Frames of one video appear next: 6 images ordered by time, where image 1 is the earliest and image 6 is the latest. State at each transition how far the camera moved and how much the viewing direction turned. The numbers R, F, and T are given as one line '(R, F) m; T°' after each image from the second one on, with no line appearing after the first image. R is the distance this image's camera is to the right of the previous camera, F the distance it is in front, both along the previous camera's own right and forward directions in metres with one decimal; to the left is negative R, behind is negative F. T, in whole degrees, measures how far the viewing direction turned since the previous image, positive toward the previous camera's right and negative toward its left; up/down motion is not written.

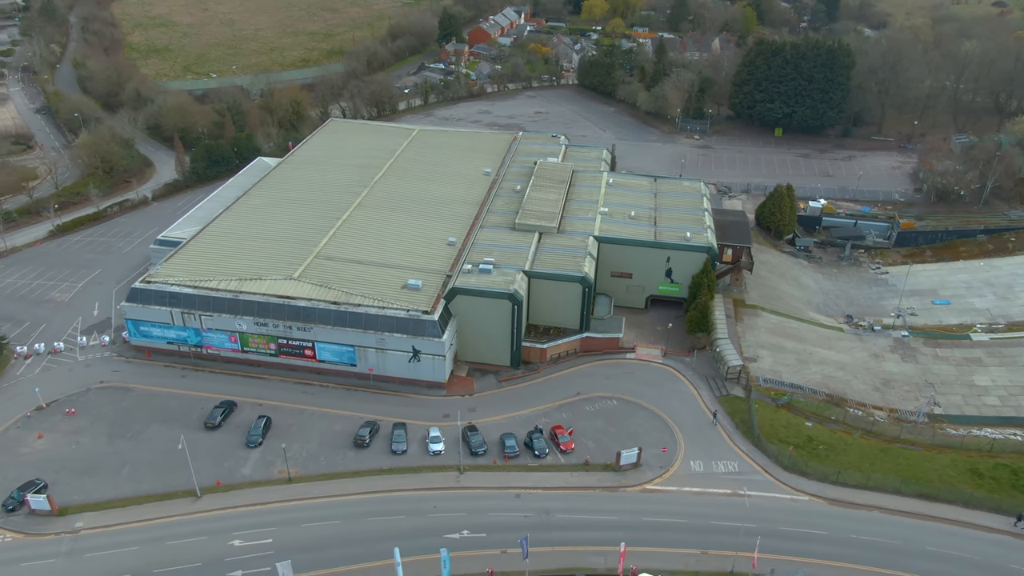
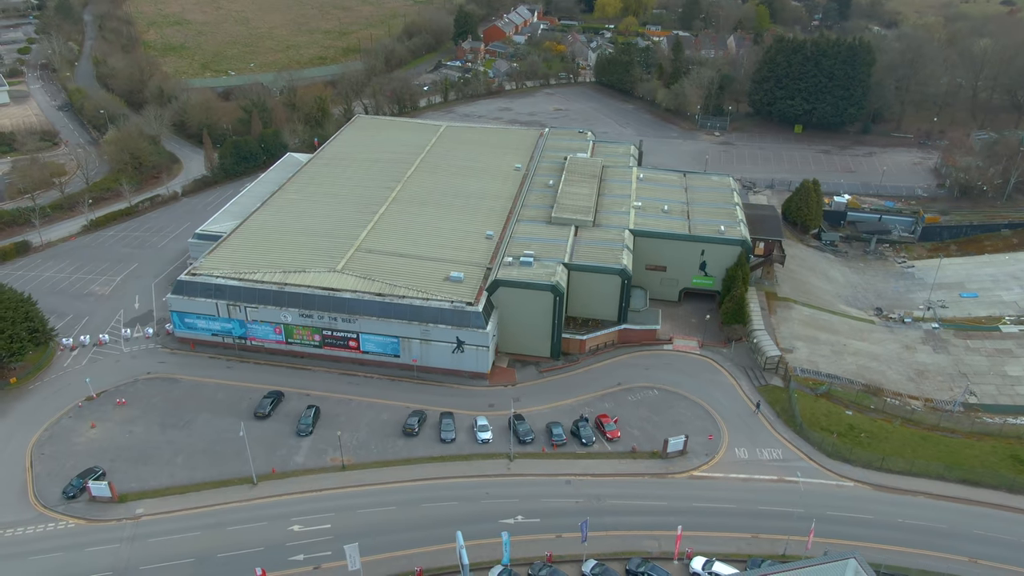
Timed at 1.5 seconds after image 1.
(-2.8, -0.7) m; 0°
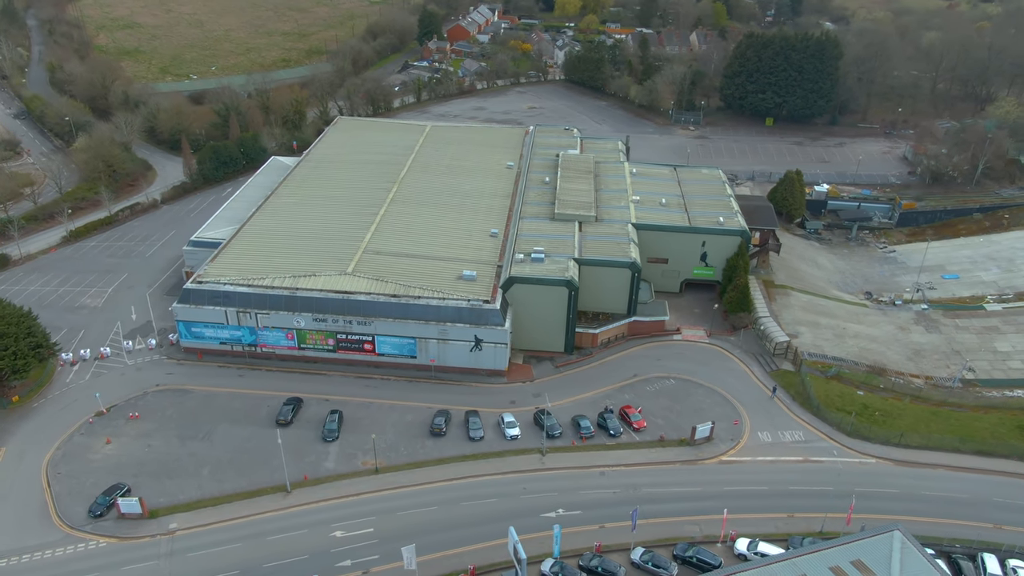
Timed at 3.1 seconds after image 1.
(-4.3, 0.0) m; +4°
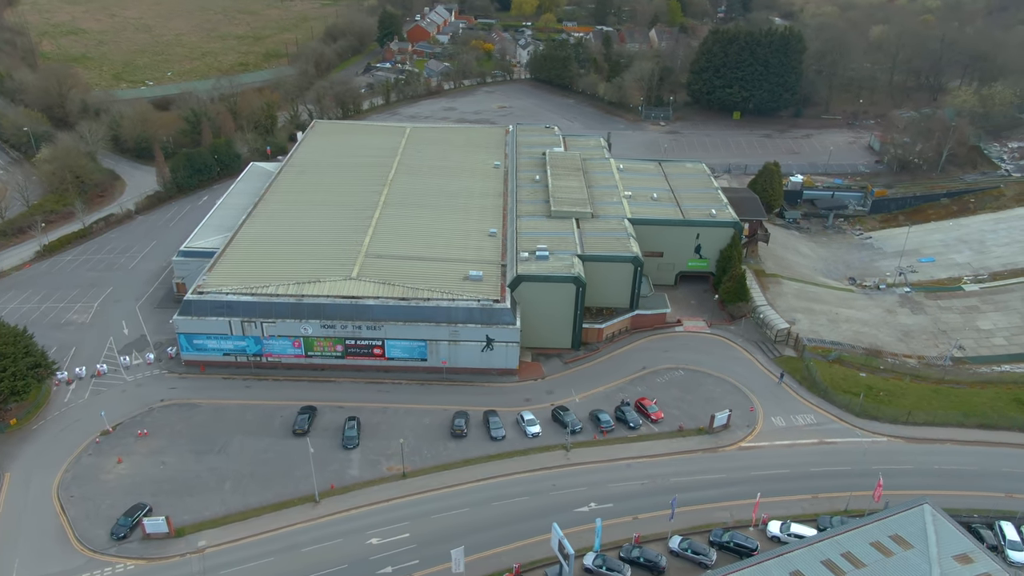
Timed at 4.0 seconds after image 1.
(-3.9, +0.1) m; +4°
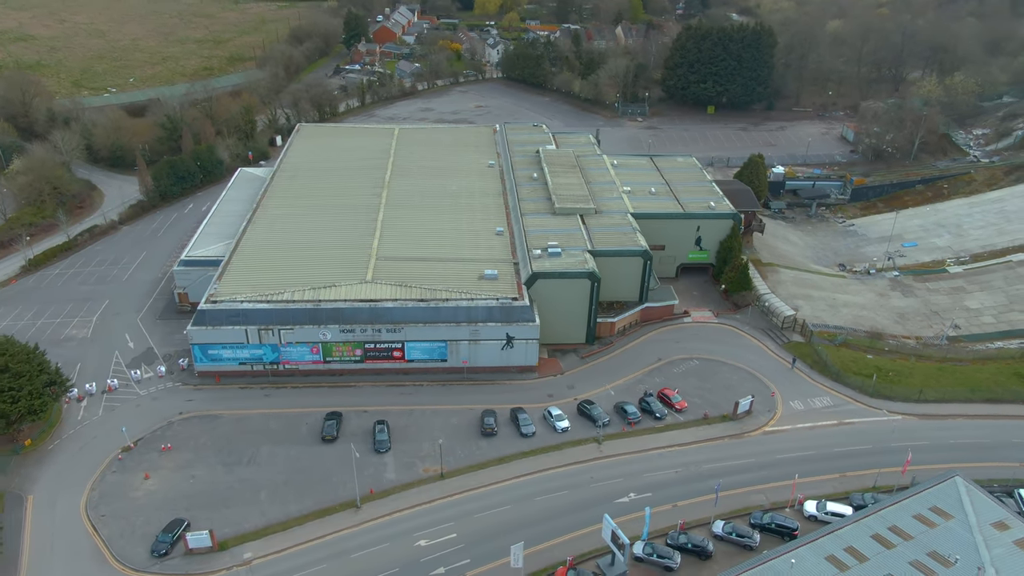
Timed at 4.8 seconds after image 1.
(-4.2, -0.2) m; +3°
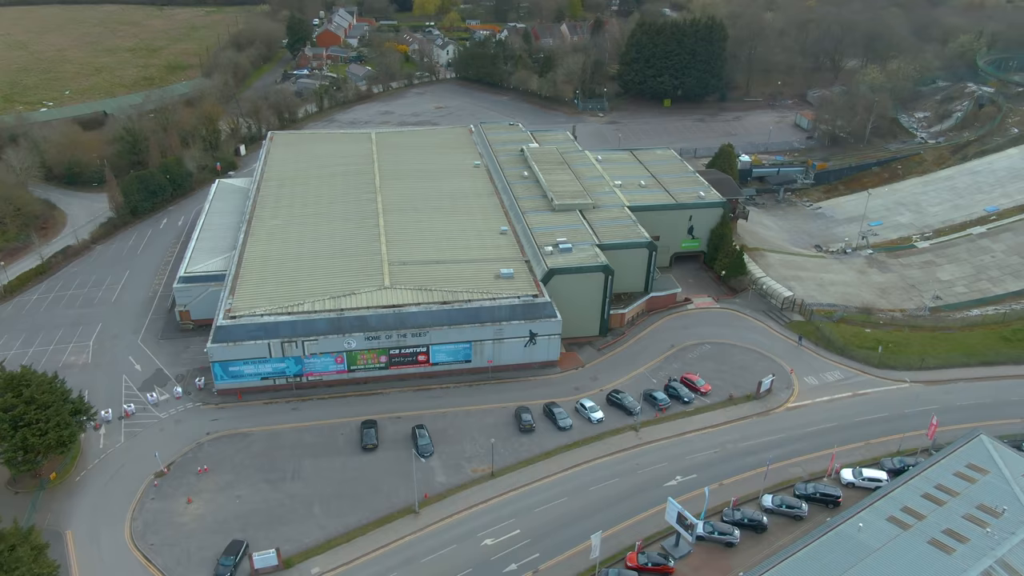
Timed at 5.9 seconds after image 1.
(-6.0, -0.3) m; +5°
